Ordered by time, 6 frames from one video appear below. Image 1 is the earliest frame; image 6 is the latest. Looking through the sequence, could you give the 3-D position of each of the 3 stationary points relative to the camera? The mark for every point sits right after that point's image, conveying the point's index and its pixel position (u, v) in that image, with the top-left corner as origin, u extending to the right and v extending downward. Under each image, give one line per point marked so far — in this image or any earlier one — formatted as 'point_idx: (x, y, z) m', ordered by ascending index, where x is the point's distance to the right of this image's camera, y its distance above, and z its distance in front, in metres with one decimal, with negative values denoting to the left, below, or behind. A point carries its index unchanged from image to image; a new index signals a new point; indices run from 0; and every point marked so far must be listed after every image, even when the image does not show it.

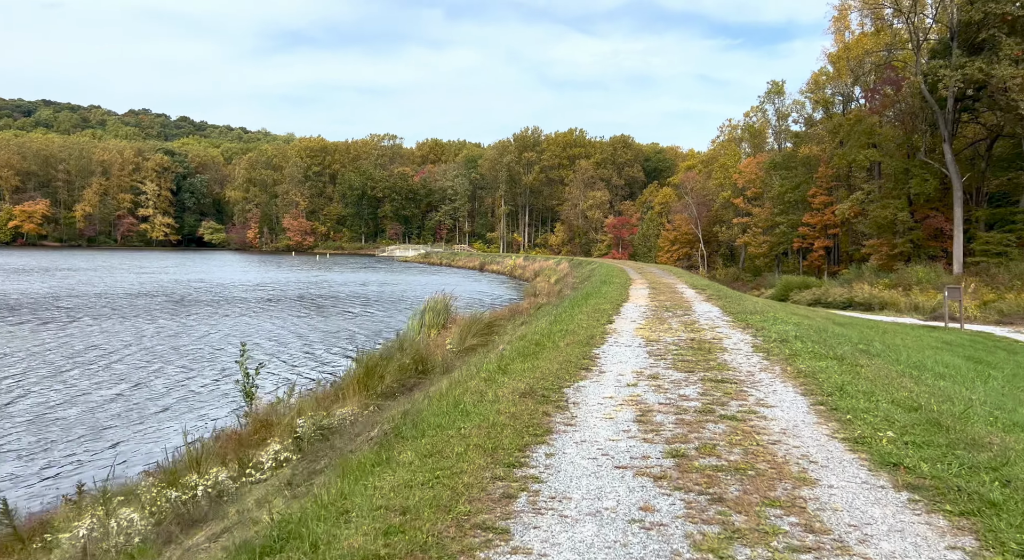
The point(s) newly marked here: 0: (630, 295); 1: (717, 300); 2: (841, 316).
0: (+3.1, -0.4, +19.9) m
1: (+5.0, -0.5, +18.1) m
2: (+8.4, -0.9, +18.9) m
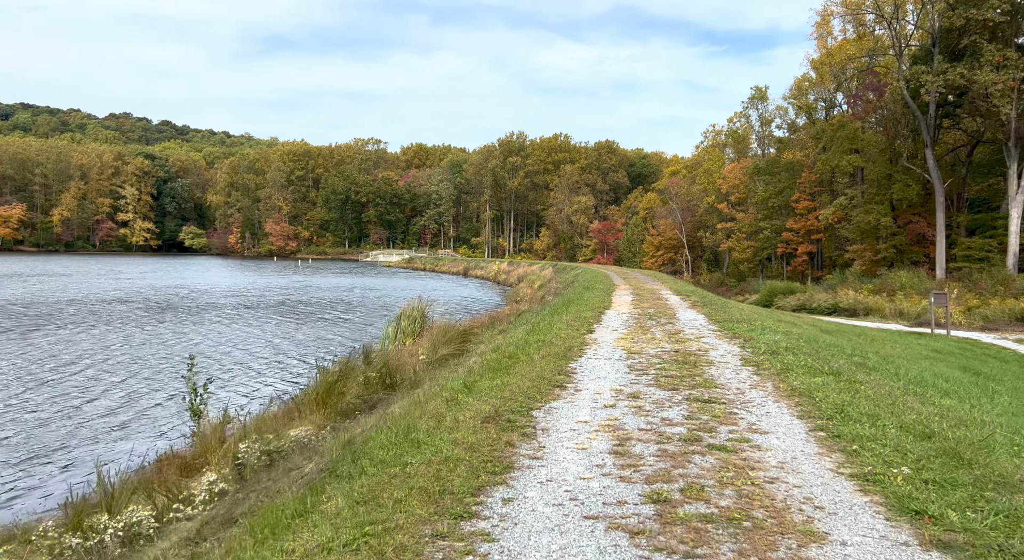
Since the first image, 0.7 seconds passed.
0: (+2.6, -0.6, +19.5) m
1: (+4.6, -0.7, +17.8) m
2: (+7.9, -1.1, +18.7) m
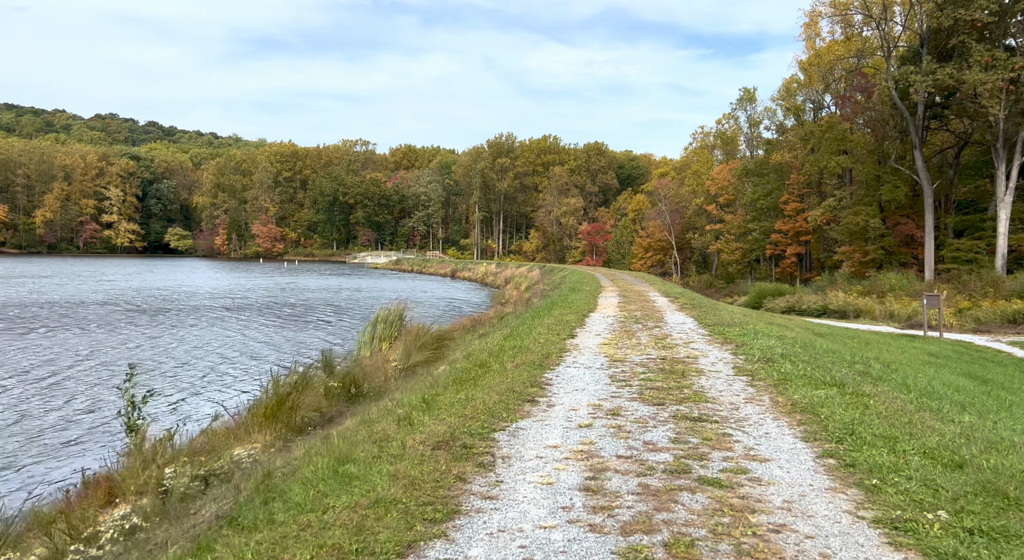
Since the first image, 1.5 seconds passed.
0: (+2.2, -0.6, +19.1) m
1: (+4.2, -0.7, +17.4) m
2: (+7.6, -1.1, +18.3) m
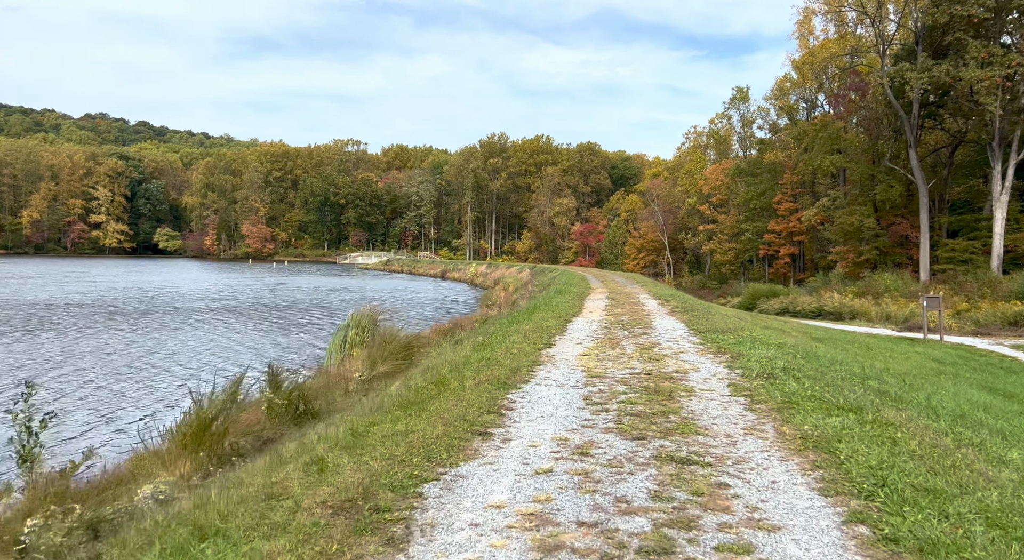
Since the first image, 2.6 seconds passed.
0: (+1.9, -0.6, +18.5) m
1: (+3.9, -0.7, +16.7) m
2: (+7.2, -1.1, +17.7) m
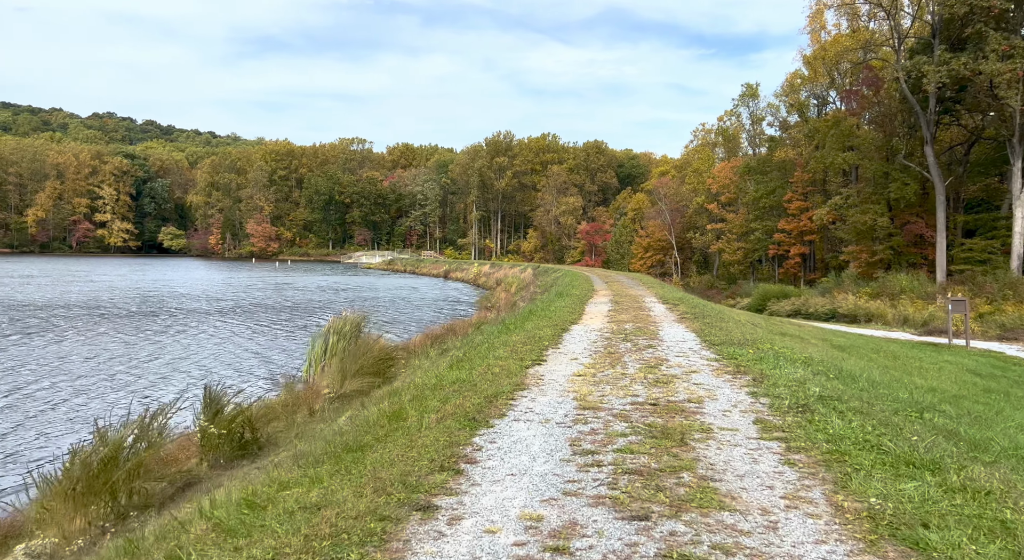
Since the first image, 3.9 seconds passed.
0: (+1.9, -0.7, +17.6) m
1: (+3.8, -0.8, +15.8) m
2: (+7.2, -1.2, +16.8) m
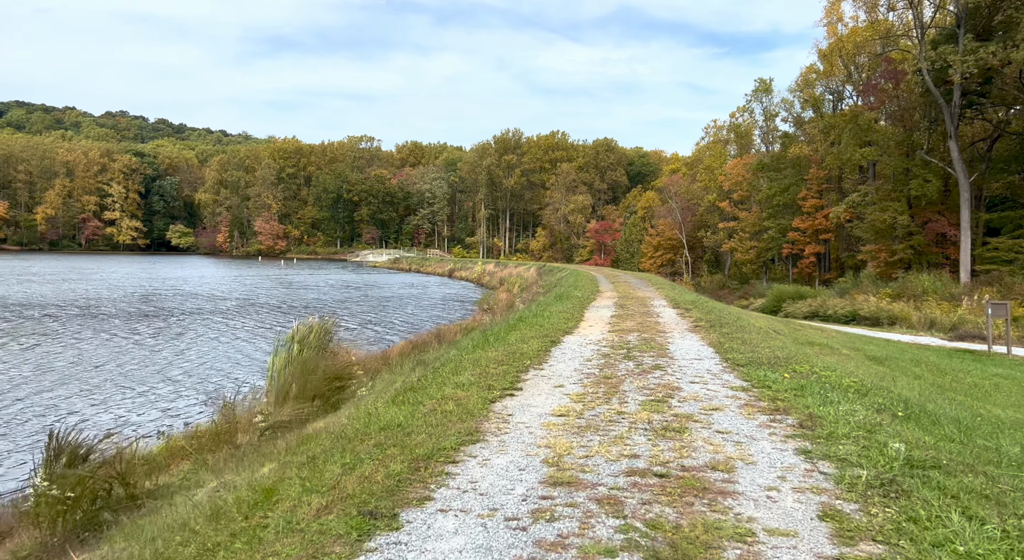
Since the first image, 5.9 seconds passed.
0: (+1.8, -0.7, +16.4) m
1: (+3.8, -0.8, +14.6) m
2: (+7.2, -1.2, +15.5) m
